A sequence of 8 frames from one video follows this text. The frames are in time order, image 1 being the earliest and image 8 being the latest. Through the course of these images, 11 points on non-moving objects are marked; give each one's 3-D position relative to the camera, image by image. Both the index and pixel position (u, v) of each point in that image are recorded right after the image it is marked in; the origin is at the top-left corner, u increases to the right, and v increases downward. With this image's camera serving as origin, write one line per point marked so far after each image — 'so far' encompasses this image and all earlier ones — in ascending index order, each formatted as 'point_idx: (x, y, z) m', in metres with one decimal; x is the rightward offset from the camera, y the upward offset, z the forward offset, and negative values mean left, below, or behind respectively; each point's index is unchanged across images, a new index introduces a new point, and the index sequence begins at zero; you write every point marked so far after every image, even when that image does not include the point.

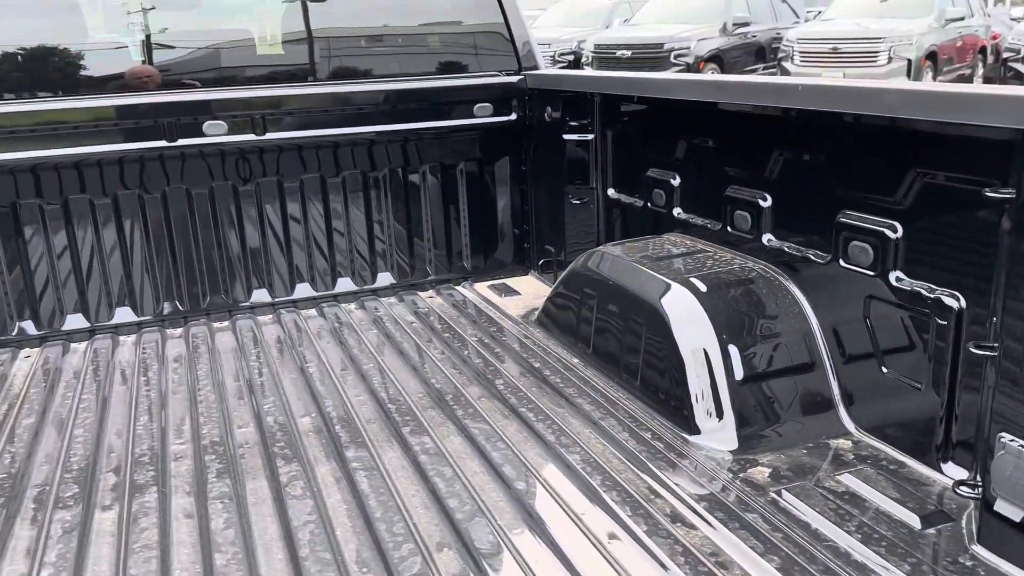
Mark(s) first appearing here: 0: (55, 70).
0: (-1.2, +0.6, +2.3) m
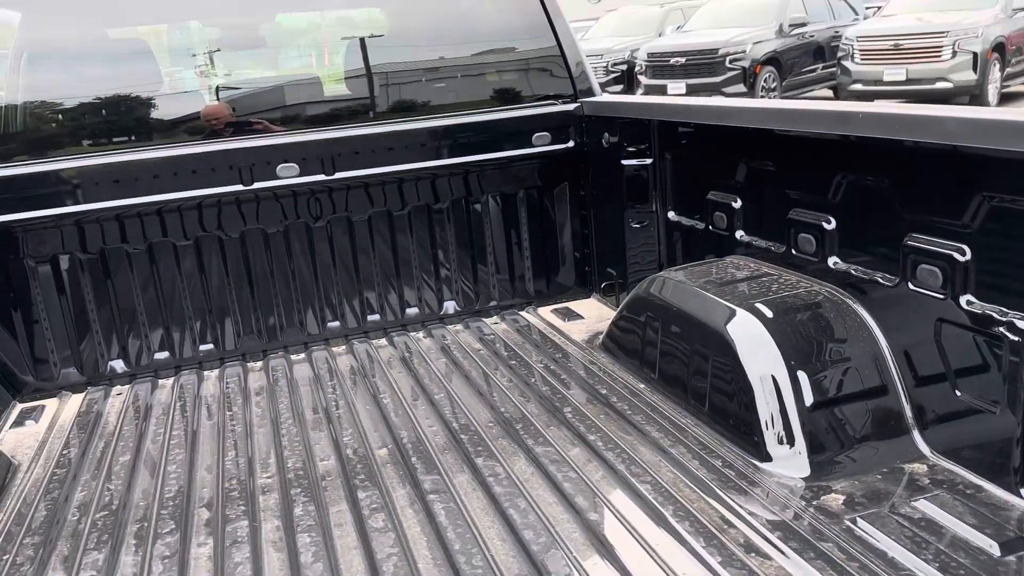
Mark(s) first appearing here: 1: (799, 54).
0: (-1.1, +0.5, +2.5) m
1: (+4.0, +3.3, +12.1) m
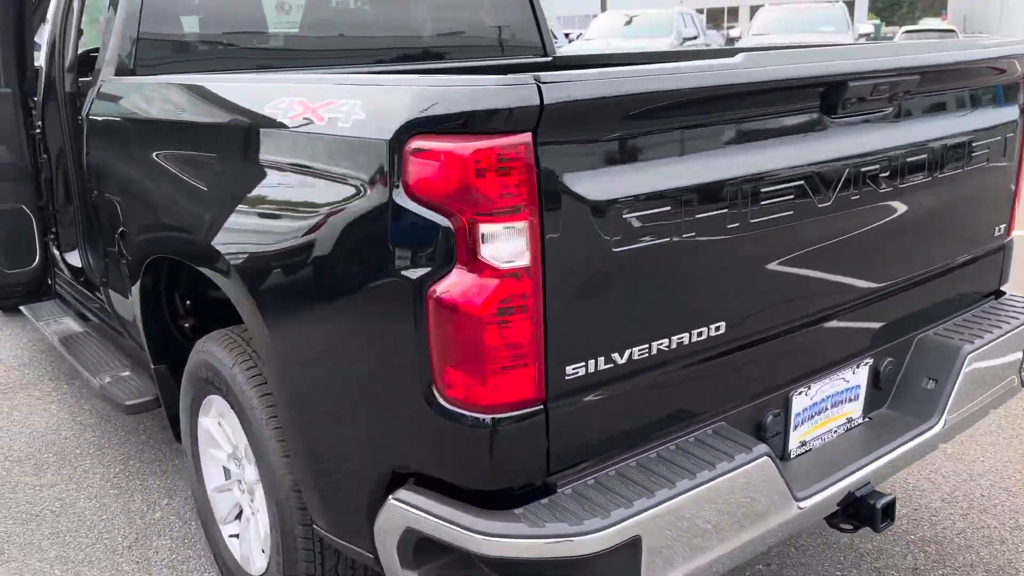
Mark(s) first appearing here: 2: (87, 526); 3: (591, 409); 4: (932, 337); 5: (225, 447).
0: (-0.9, +0.9, +3.4) m
1: (+0.5, +3.7, +14.2) m
2: (-1.6, -0.9, +3.2) m
3: (+0.2, -0.2, +1.7) m
4: (+1.2, -0.1, +2.5) m
5: (-0.9, -0.5, +2.6) m
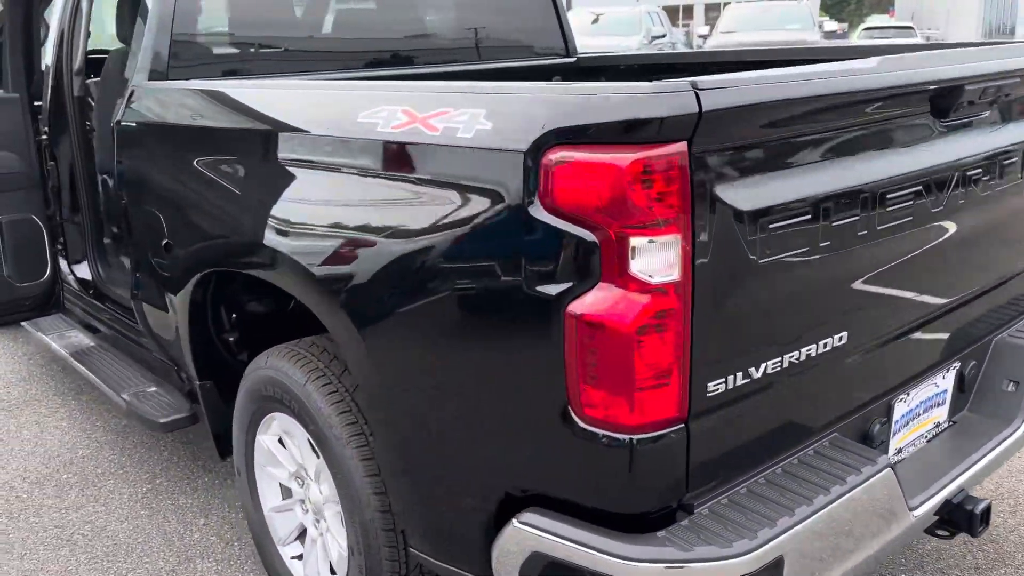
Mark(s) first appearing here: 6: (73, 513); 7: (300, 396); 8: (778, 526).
0: (-0.7, +0.9, +3.3) m
1: (+0.1, +3.7, +14.2) m
2: (-1.4, -0.9, +3.1) m
3: (+0.4, -0.3, +1.7) m
4: (+1.4, -0.1, +2.5) m
5: (-0.7, -0.5, +2.5) m
6: (-1.7, -0.9, +3.3) m
7: (-0.6, -0.3, +2.3) m
8: (+0.5, -0.4, +1.6) m
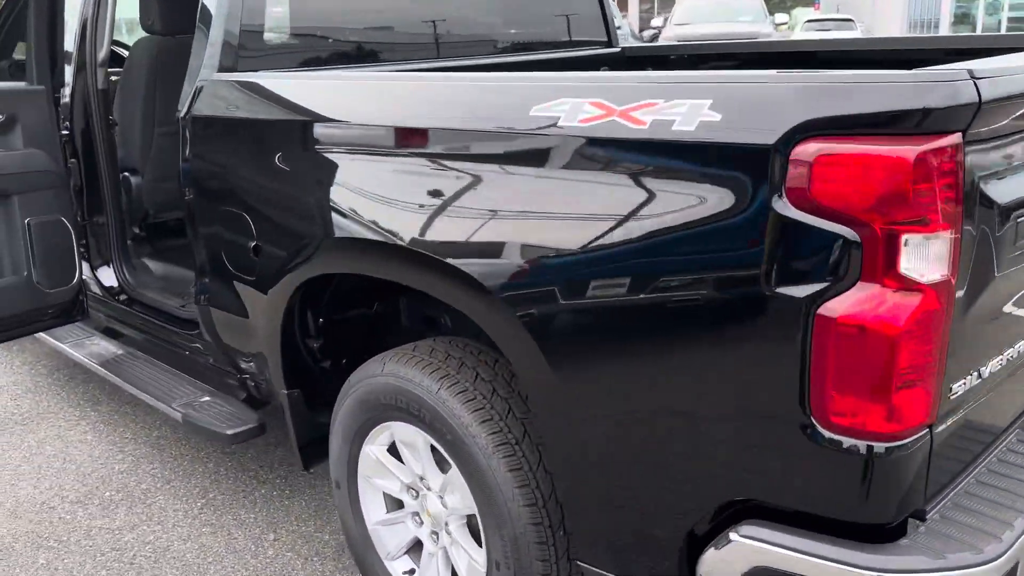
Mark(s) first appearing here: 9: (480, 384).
0: (-0.4, +0.9, +3.1) m
1: (-0.5, +3.8, +14.0) m
2: (-1.0, -0.9, +2.9) m
3: (+0.8, -0.3, +1.6) m
4: (+1.7, -0.1, +2.5) m
5: (-0.3, -0.5, +2.4) m
6: (-1.4, -0.9, +3.1) m
7: (-0.2, -0.3, +2.2) m
8: (+0.9, -0.4, +1.6) m
9: (-0.1, -0.2, +2.2) m
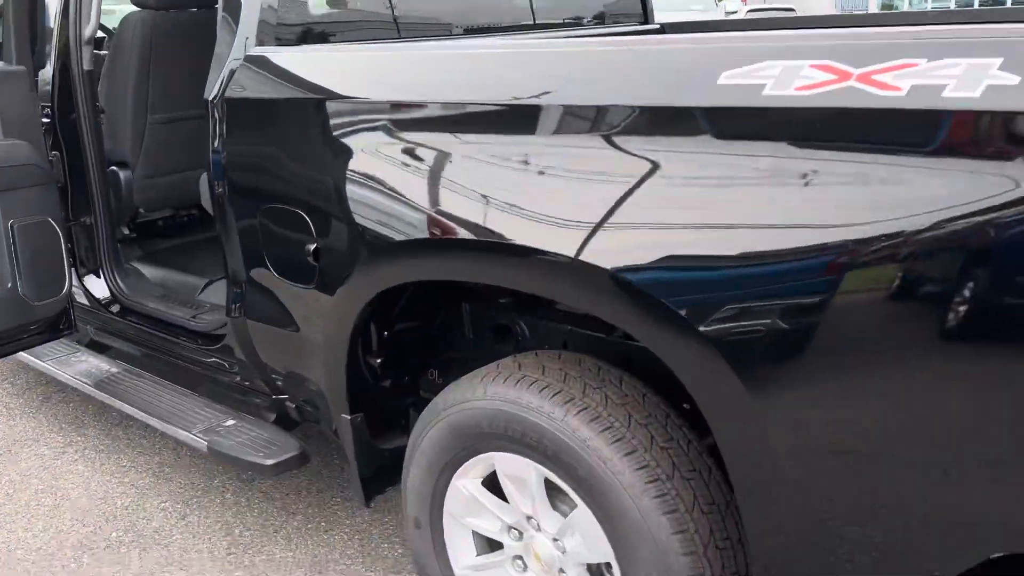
0: (-0.2, +0.9, +2.8) m
1: (-1.1, +3.9, +13.6) m
2: (-0.8, -1.0, +2.5) m
3: (+1.1, -0.3, +1.3) m
4: (+2.0, -0.1, +2.3) m
5: (0.0, -0.5, +2.1) m
6: (-1.1, -0.9, +2.7) m
7: (+0.1, -0.3, +1.8) m
8: (+1.2, -0.4, +1.3) m
9: (+0.2, -0.3, +1.8) m
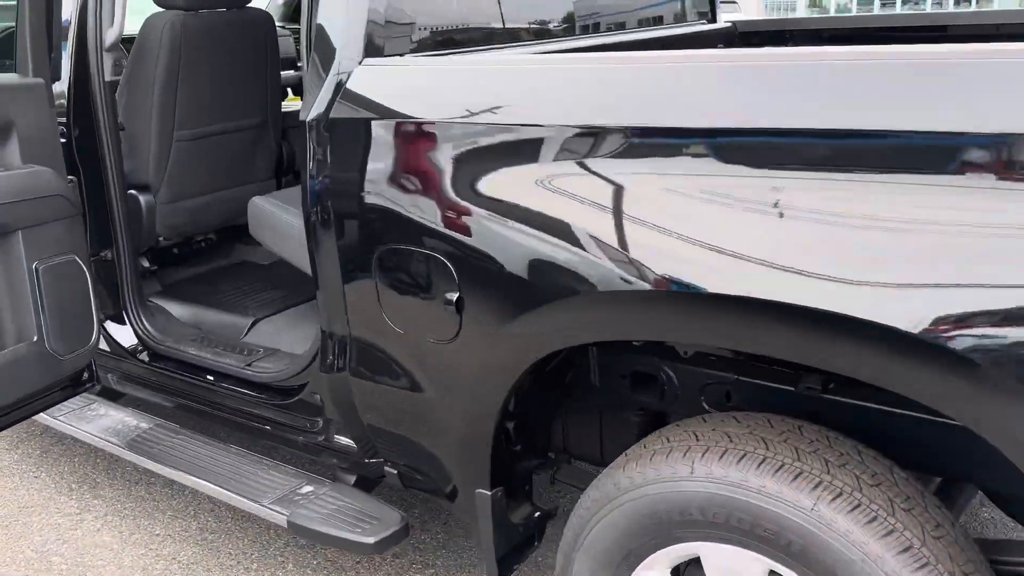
0: (+0.1, +0.8, +2.4) m
1: (-1.7, +3.8, +13.1) m
2: (-0.4, -1.1, +2.1) m
3: (+1.6, -0.3, +1.1) m
4: (+2.4, -0.1, +2.1) m
5: (+0.4, -0.7, +1.7) m
6: (-0.8, -1.1, +2.3) m
7: (+0.5, -0.4, +1.5) m
8: (+1.7, -0.5, +1.1) m
9: (+0.6, -0.4, +1.5) m
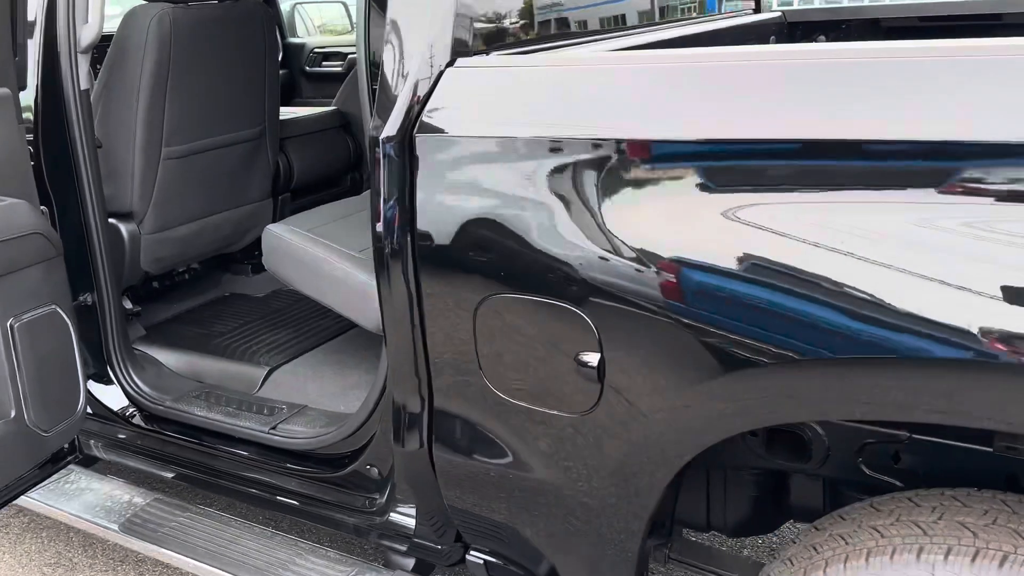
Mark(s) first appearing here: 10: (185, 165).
0: (+0.3, +0.7, +2.0) m
1: (-2.5, +3.7, +12.6) m
2: (-0.1, -1.2, +1.7) m
3: (+1.9, -0.4, +0.9) m
4: (+2.6, -0.1, +1.9) m
5: (+0.7, -0.7, +1.4) m
6: (-0.5, -1.2, +1.9) m
7: (+0.8, -0.5, +1.2) m
8: (+2.0, -0.5, +0.8) m
9: (+0.9, -0.4, +1.2) m
10: (-1.0, +0.4, +2.6) m
